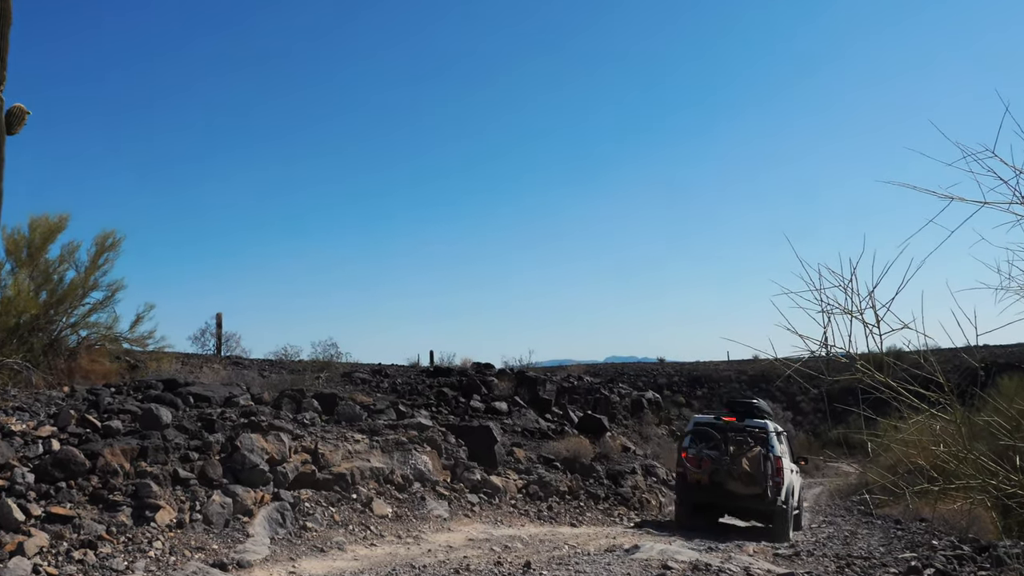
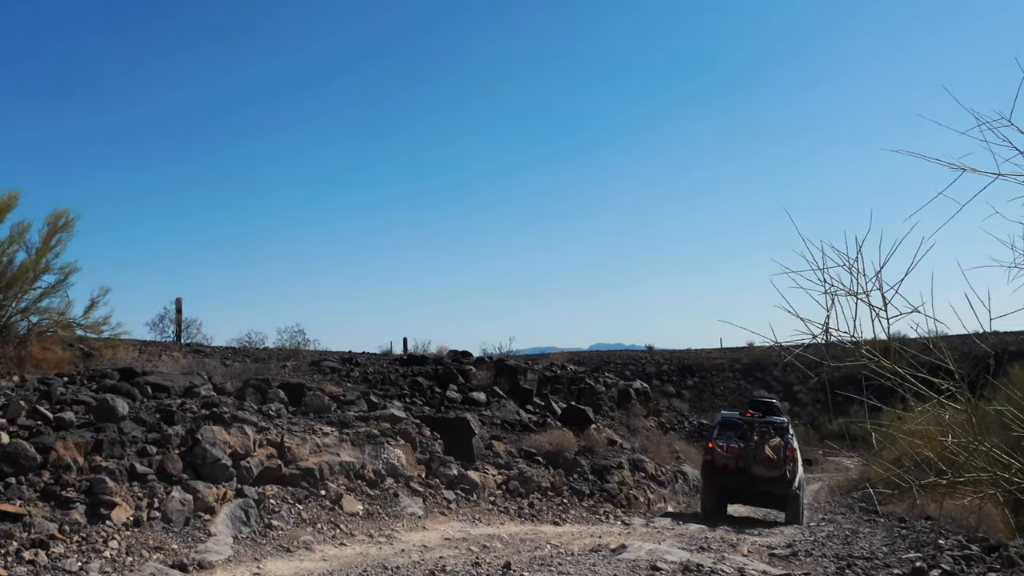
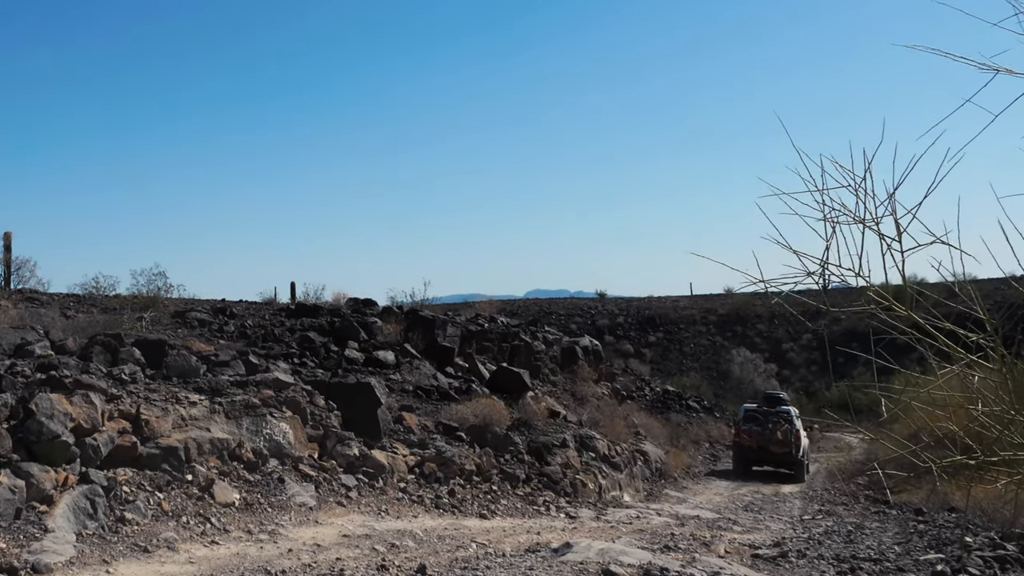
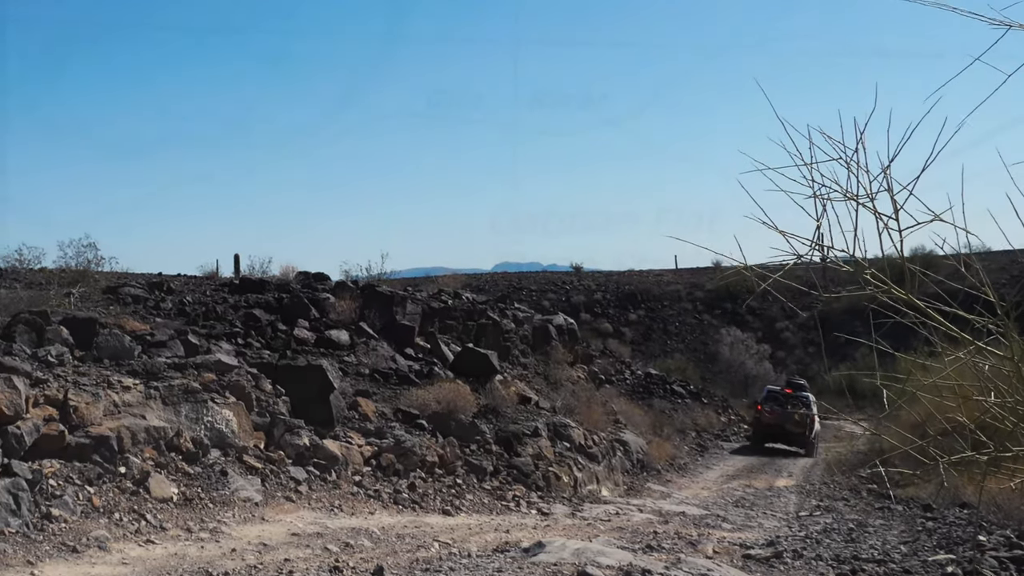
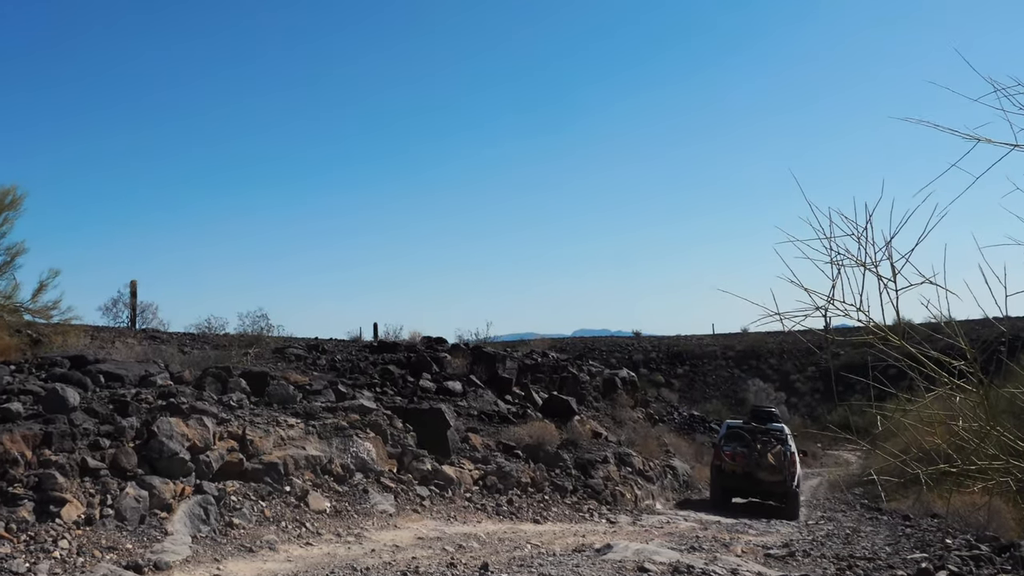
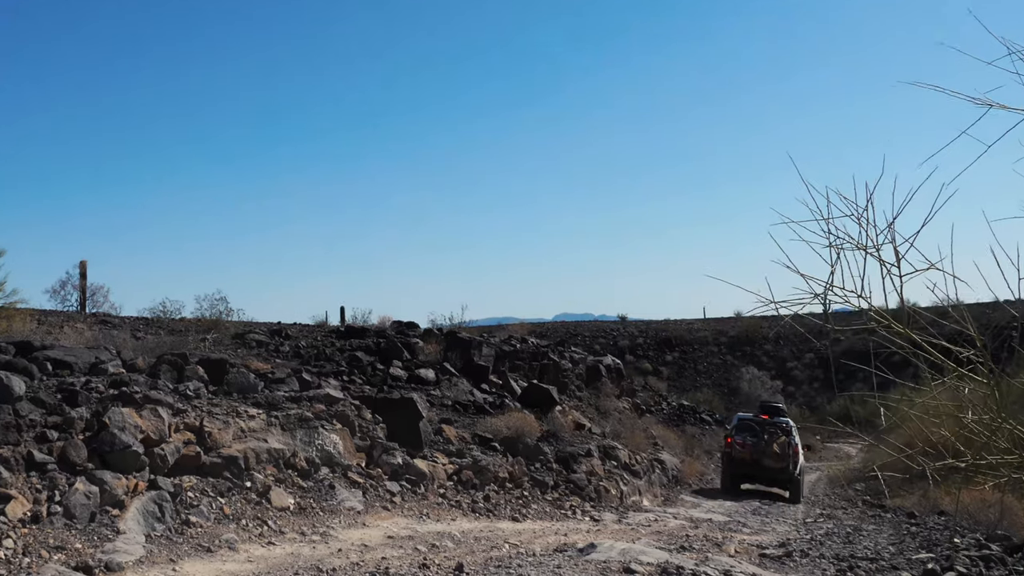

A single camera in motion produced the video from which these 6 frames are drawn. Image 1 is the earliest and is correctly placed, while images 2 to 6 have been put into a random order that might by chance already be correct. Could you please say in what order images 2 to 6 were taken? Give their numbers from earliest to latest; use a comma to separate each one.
2, 5, 6, 3, 4
